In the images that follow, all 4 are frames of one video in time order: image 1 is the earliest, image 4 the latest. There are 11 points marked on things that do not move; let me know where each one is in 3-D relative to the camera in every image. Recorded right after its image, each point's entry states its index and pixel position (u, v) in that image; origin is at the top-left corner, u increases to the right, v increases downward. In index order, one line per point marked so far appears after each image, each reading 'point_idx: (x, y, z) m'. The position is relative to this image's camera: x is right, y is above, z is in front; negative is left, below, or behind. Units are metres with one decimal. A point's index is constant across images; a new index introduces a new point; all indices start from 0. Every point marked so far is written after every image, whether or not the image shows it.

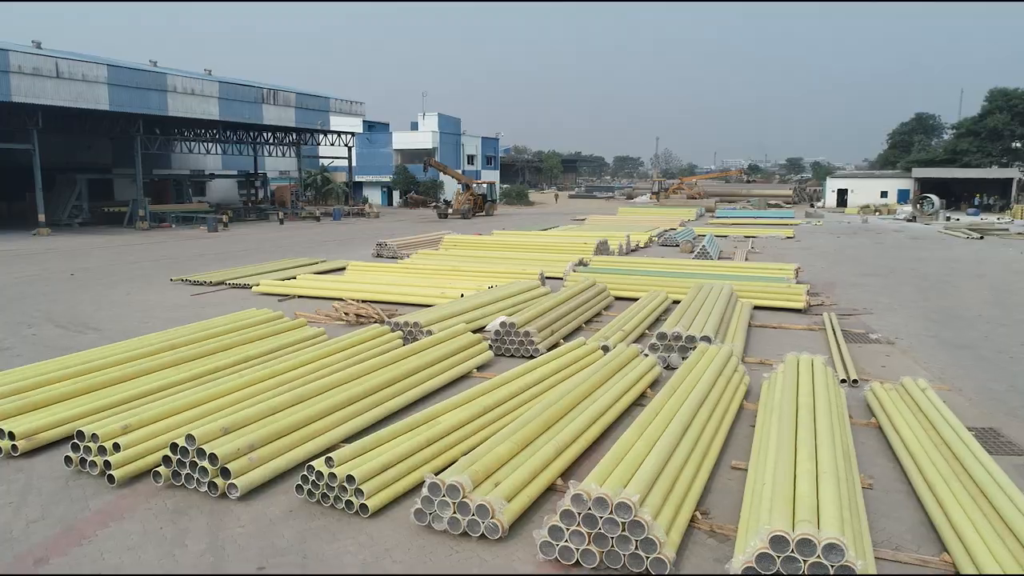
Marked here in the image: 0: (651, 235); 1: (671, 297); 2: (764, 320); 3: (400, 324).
0: (+4.1, +1.6, +20.0) m
1: (+2.4, -0.1, +10.3) m
2: (+3.6, -0.5, +9.4) m
3: (-1.3, -0.4, +7.8) m
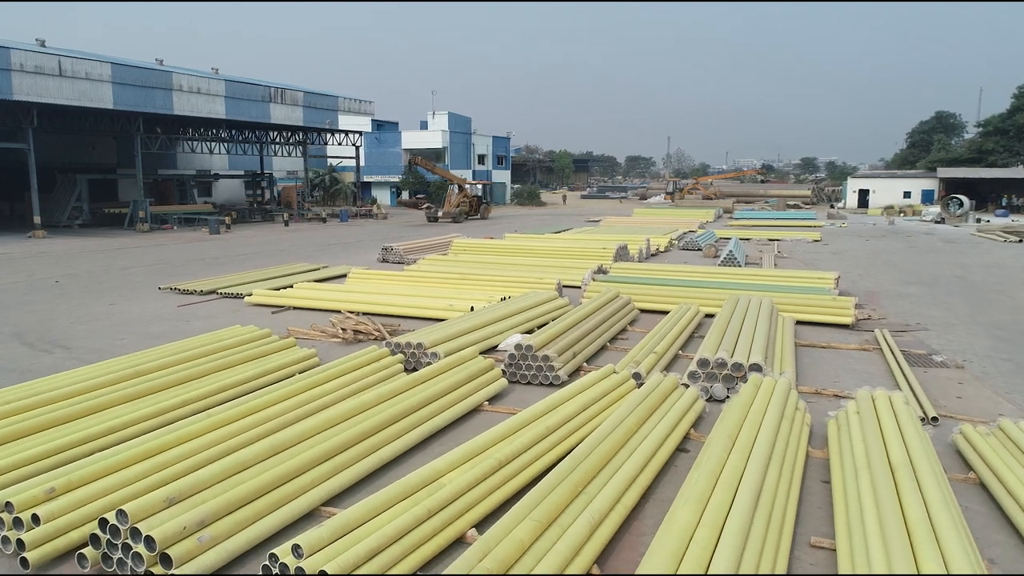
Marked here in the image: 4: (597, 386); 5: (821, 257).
0: (+4.5, +1.4, +18.9) m
1: (+2.6, -0.3, +9.3) m
2: (+3.8, -0.6, +8.4) m
3: (-1.1, -0.6, +6.8) m
4: (+0.7, -0.8, +5.7) m
5: (+7.9, +0.8, +17.2) m
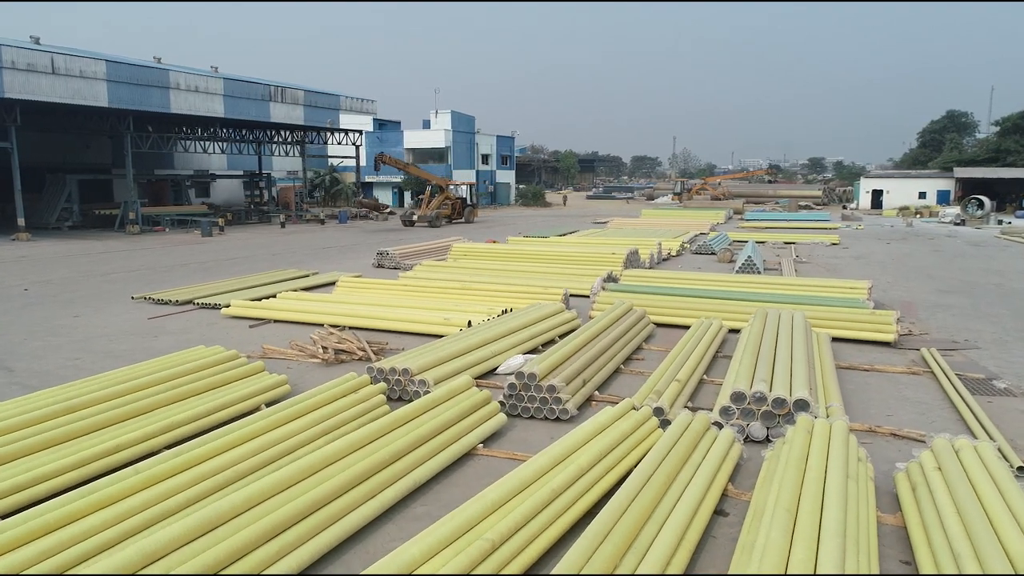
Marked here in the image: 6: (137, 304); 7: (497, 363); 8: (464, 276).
0: (+4.6, +1.2, +18.0) m
1: (+2.7, -0.5, +8.3) m
2: (+3.8, -0.8, +7.5) m
3: (-1.1, -0.7, +5.9) m
4: (+0.7, -1.0, +4.7) m
5: (+8.0, +0.6, +16.2) m
6: (-5.8, -0.2, +10.4) m
7: (-0.1, -0.8, +6.8) m
8: (-0.8, +0.2, +11.6) m
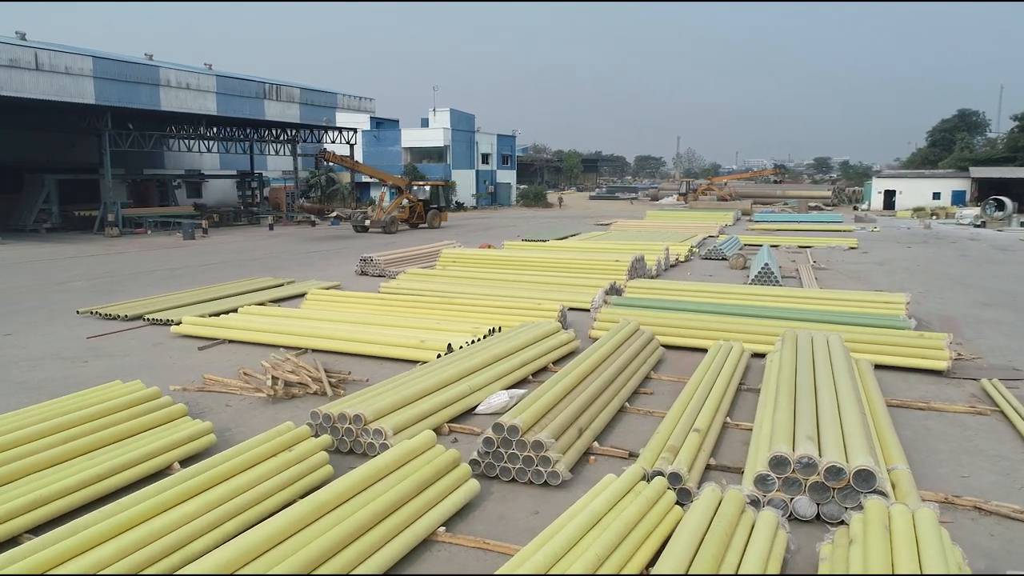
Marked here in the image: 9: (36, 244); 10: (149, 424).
0: (+4.5, +1.1, +16.8) m
1: (+2.5, -0.7, +7.2) m
2: (+3.6, -1.0, +6.3) m
3: (-1.3, -0.9, +4.8) m
4: (+0.6, -1.2, +3.5) m
5: (+7.9, +0.4, +15.0) m
6: (-5.9, -0.4, +9.3) m
7: (-0.3, -0.9, +5.6) m
8: (-0.9, 0.0, +10.4) m
9: (-13.6, +1.2, +19.2) m
10: (-2.7, -1.0, +4.9) m
